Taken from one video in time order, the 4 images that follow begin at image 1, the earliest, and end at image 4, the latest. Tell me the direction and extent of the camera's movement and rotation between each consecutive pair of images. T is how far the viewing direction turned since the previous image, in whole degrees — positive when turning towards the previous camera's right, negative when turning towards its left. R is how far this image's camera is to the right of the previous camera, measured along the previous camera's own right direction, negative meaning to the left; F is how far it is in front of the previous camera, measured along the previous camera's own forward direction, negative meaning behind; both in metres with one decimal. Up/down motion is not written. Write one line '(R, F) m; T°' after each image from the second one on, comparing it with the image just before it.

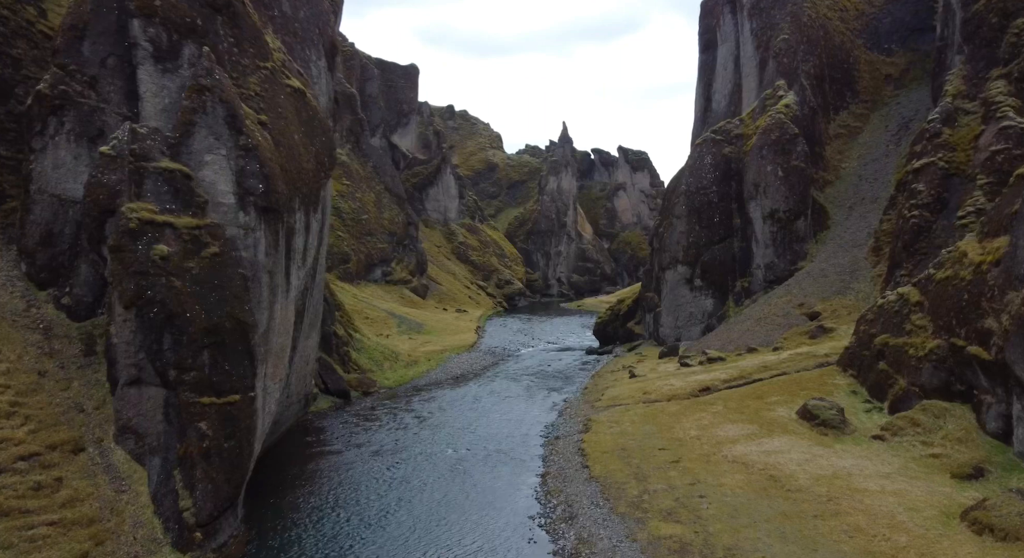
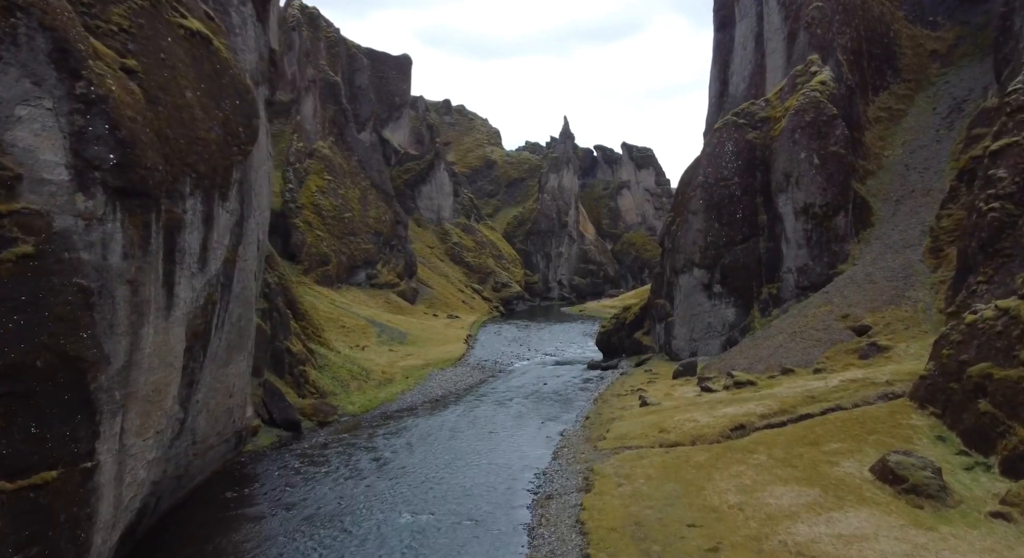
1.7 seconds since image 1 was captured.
(+1.2, +10.5) m; 0°
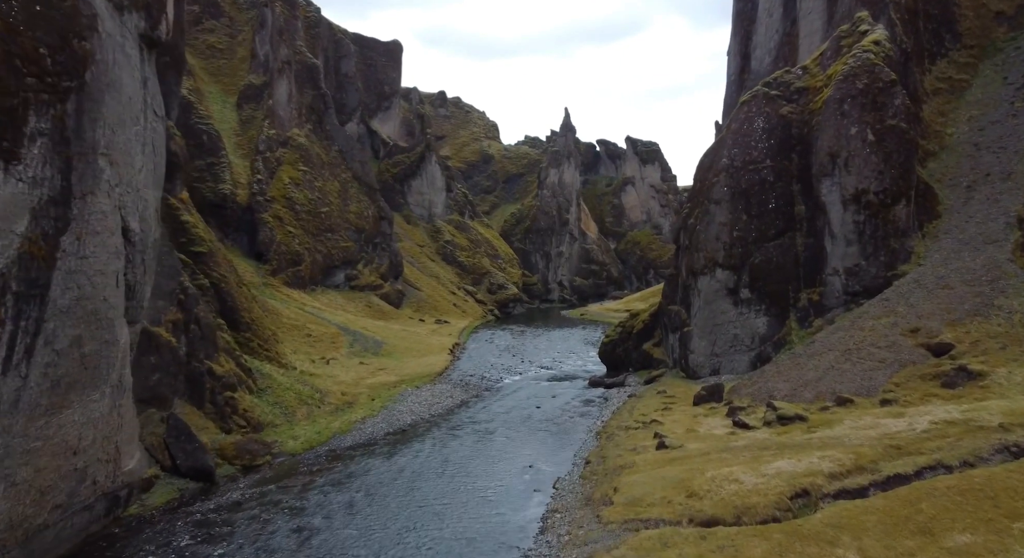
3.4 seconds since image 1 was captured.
(+1.4, +11.5) m; 0°
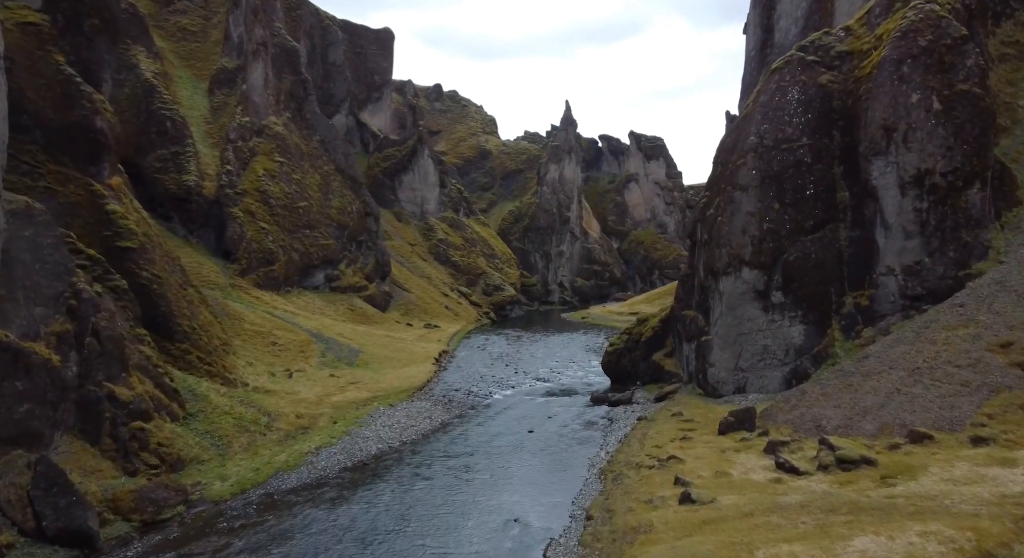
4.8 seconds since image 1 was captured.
(+1.1, +9.2) m; 0°
